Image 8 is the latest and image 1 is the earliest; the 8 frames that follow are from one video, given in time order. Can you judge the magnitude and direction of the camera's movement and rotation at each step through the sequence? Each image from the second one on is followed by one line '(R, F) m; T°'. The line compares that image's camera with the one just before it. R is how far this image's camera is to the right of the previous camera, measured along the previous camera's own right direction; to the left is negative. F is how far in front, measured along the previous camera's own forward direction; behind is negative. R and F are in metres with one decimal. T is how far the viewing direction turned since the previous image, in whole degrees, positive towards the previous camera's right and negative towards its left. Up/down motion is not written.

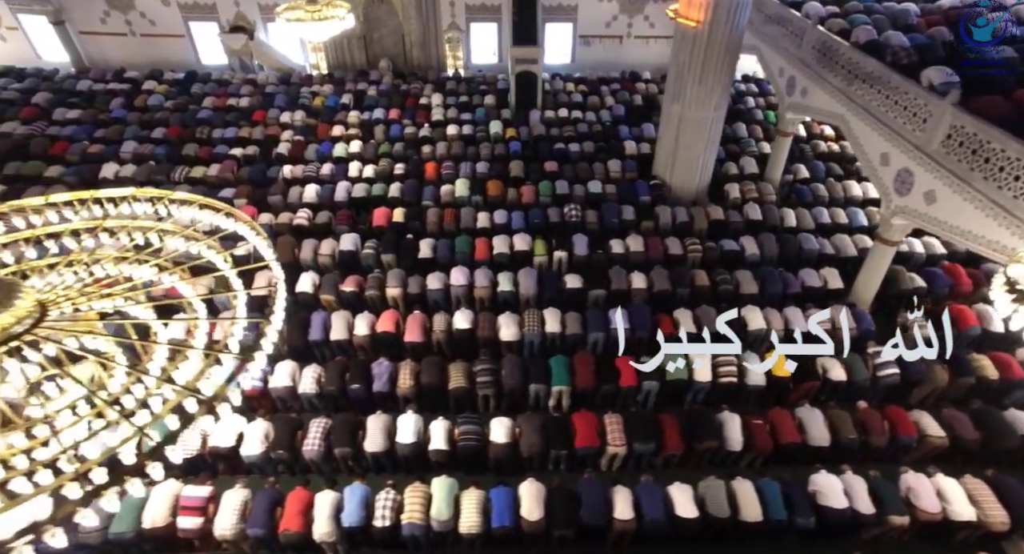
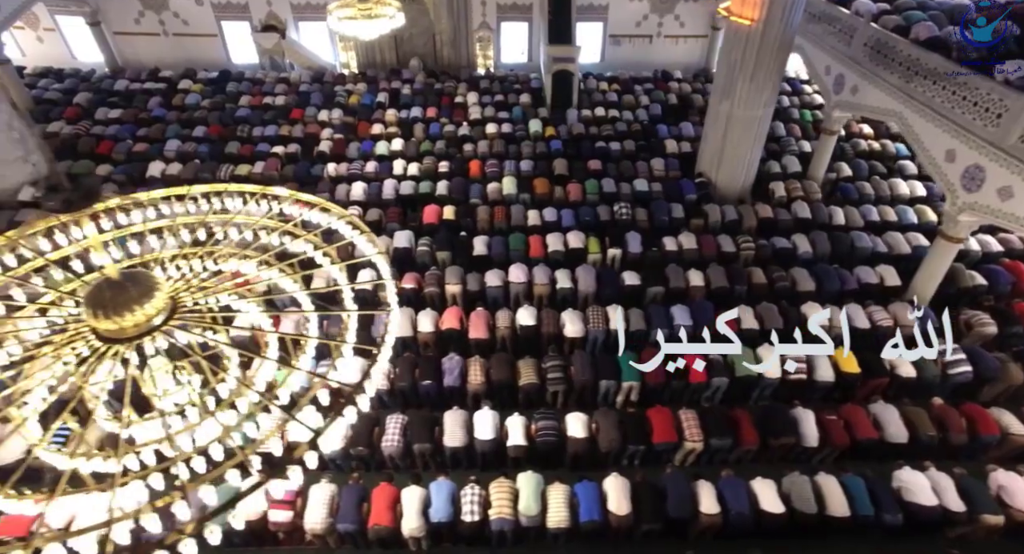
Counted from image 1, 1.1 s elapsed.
(-0.6, 0.0) m; 0°
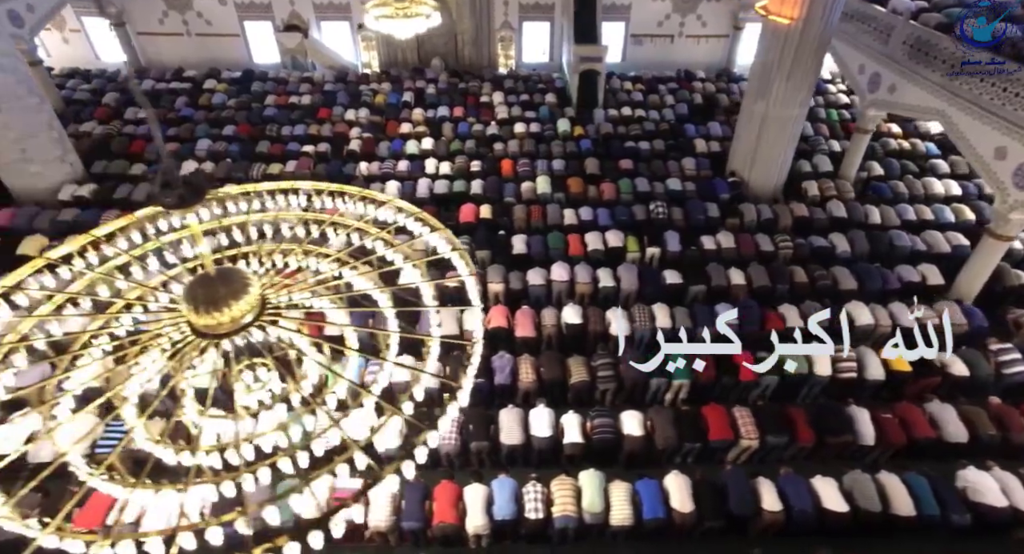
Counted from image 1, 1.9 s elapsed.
(-0.5, 0.0) m; 0°
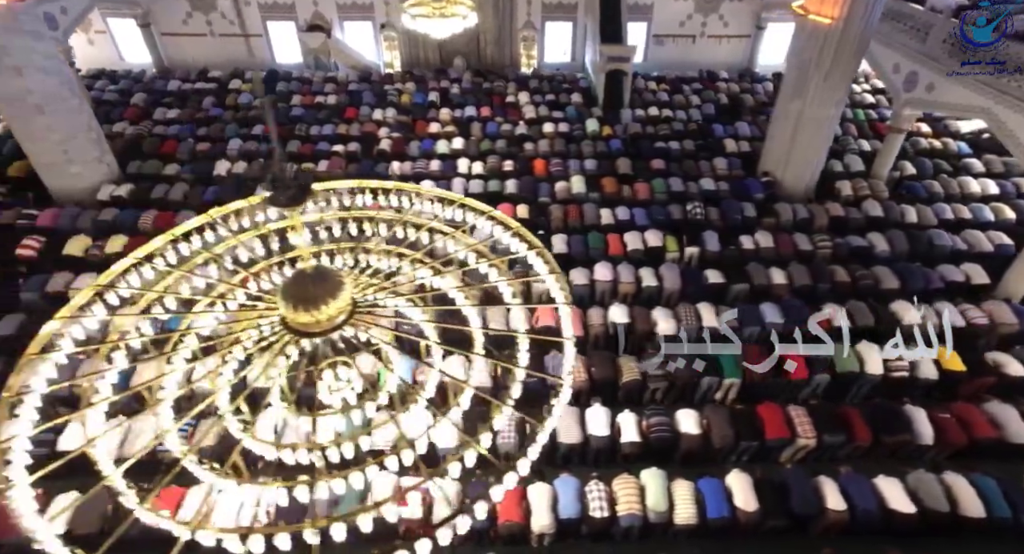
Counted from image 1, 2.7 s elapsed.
(-0.5, 0.0) m; 0°
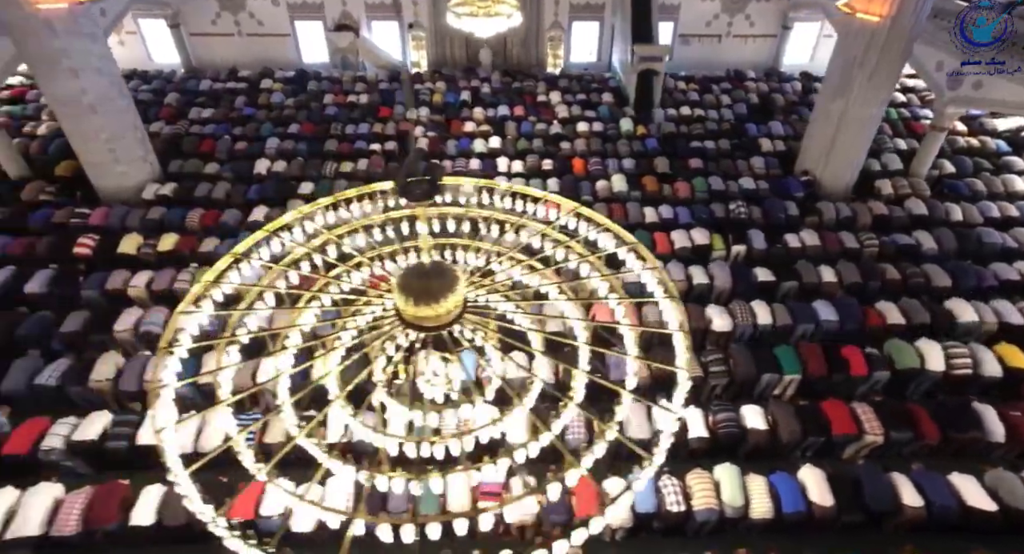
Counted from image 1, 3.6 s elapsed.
(-0.6, 0.0) m; 0°
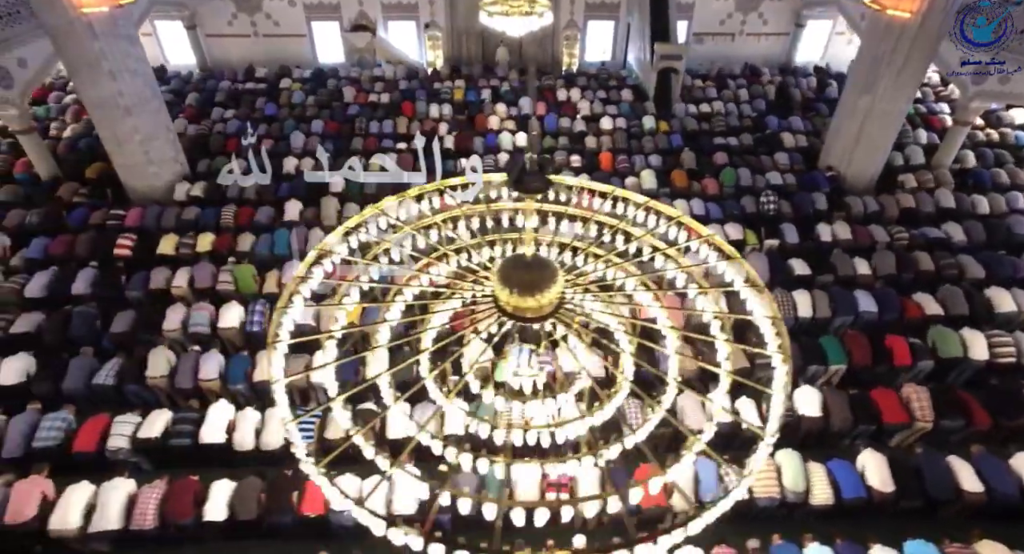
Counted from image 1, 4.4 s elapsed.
(-0.5, 0.0) m; 0°
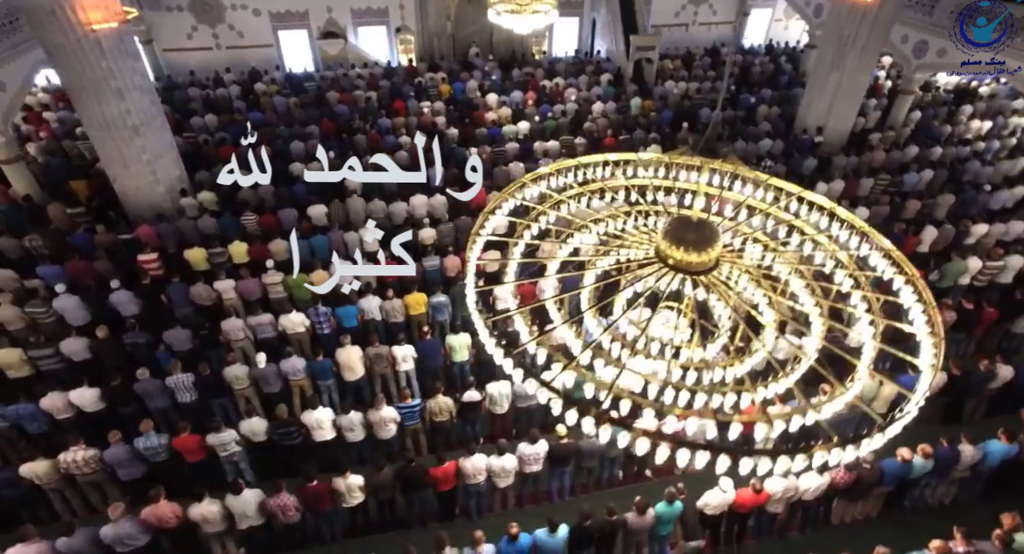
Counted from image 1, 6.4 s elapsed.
(-1.5, -0.2) m; +7°
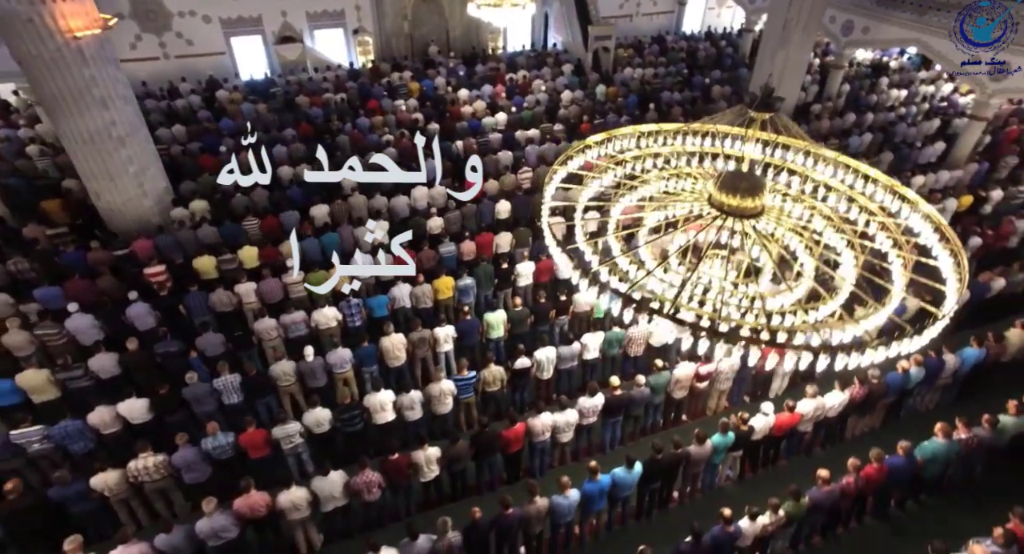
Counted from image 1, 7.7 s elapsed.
(-1.2, -0.3) m; +7°
